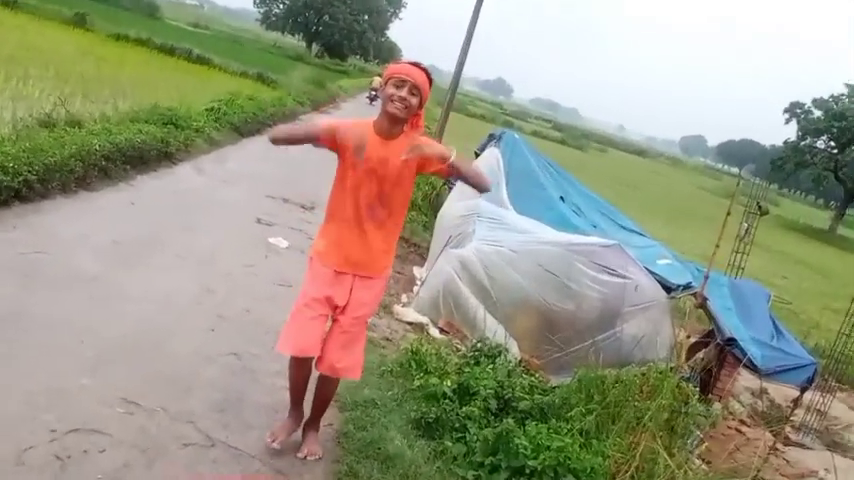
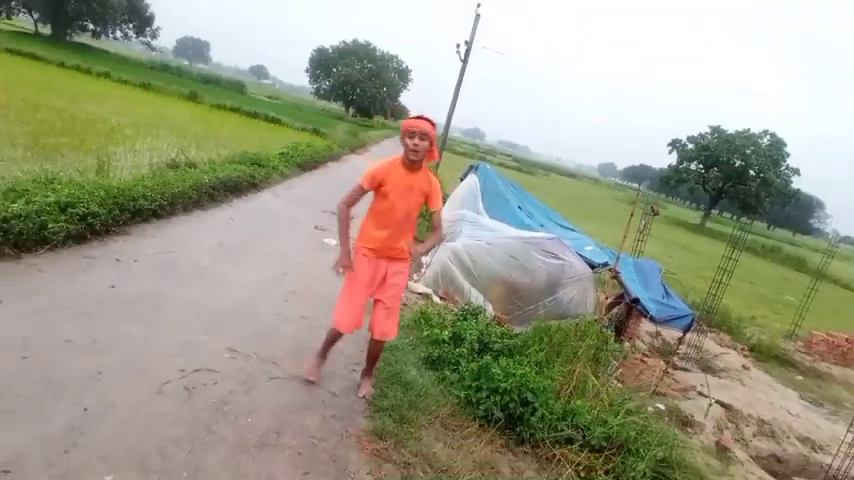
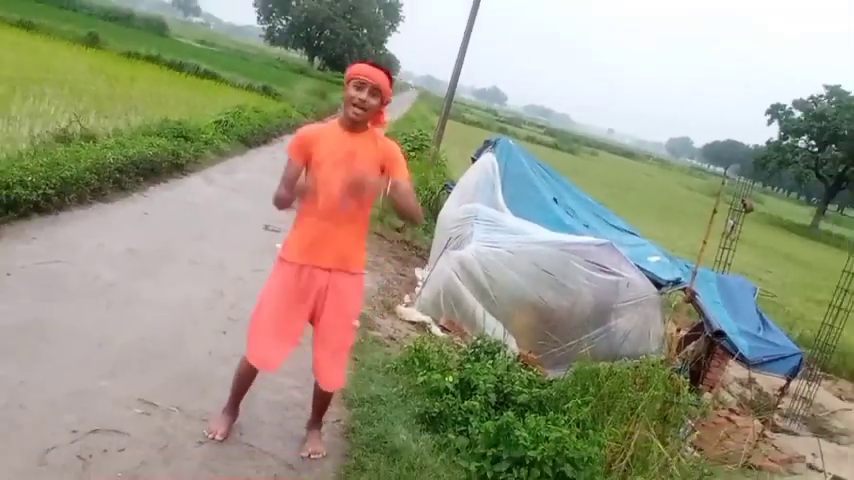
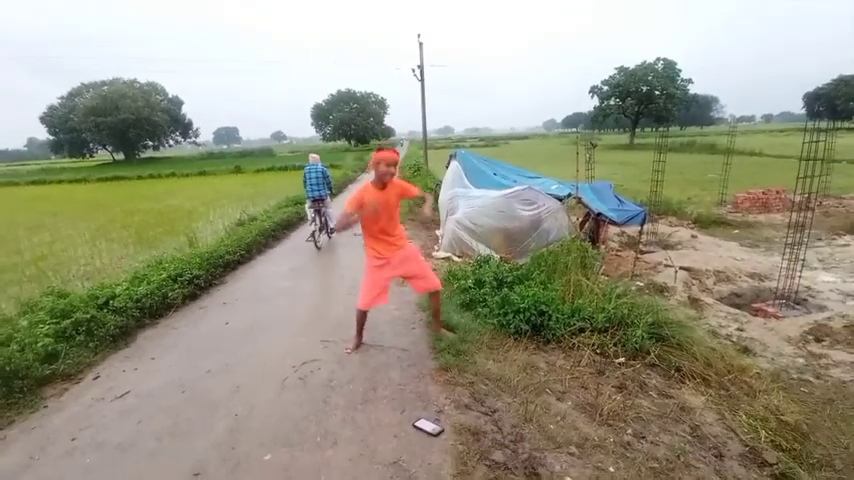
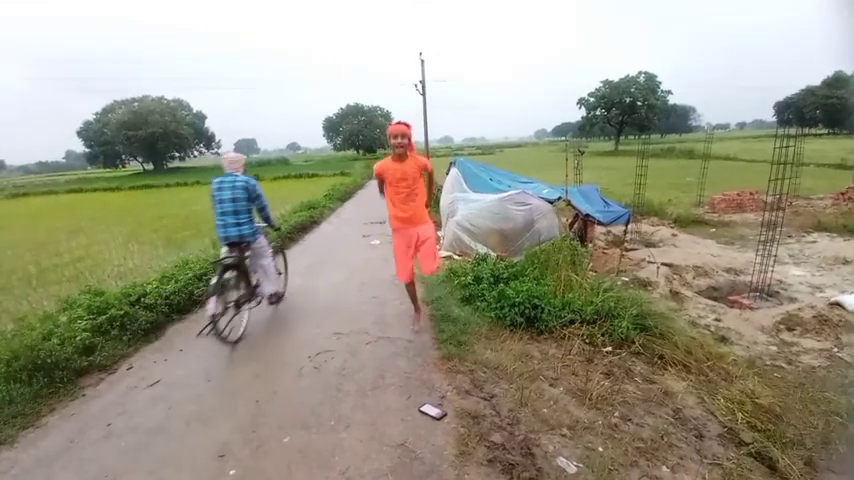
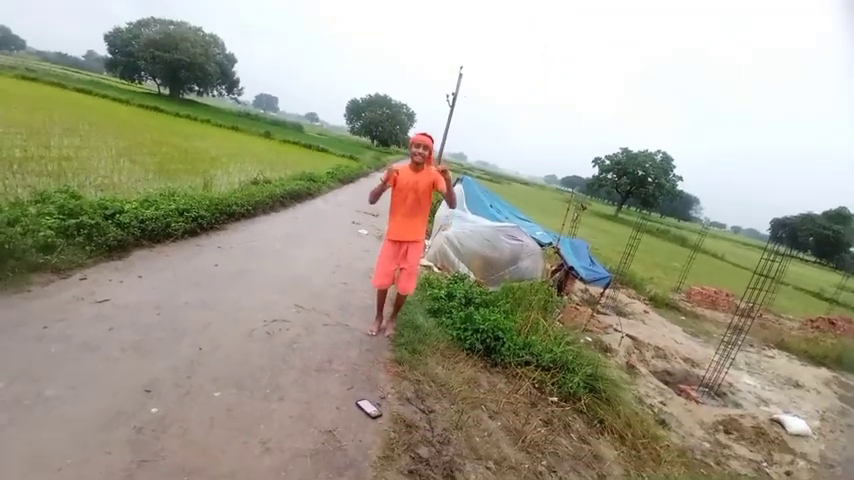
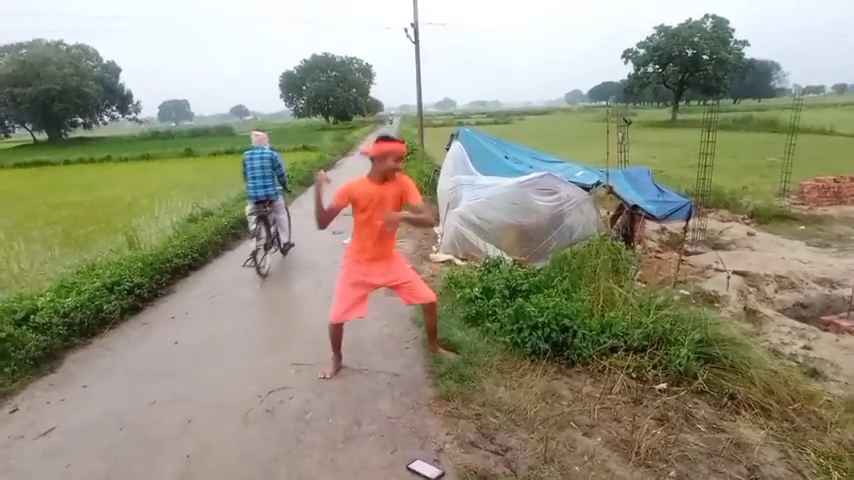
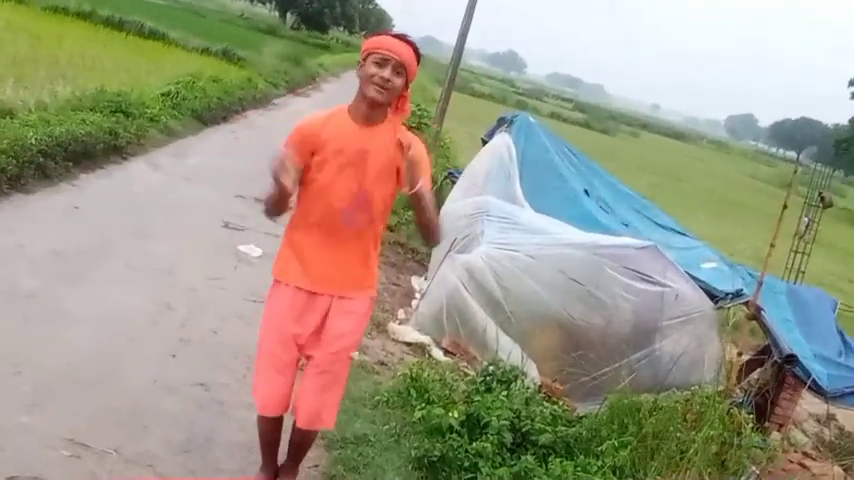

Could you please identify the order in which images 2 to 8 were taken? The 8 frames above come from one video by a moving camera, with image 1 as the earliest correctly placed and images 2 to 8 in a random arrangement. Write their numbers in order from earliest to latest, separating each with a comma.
8, 3, 2, 6, 5, 7, 4
